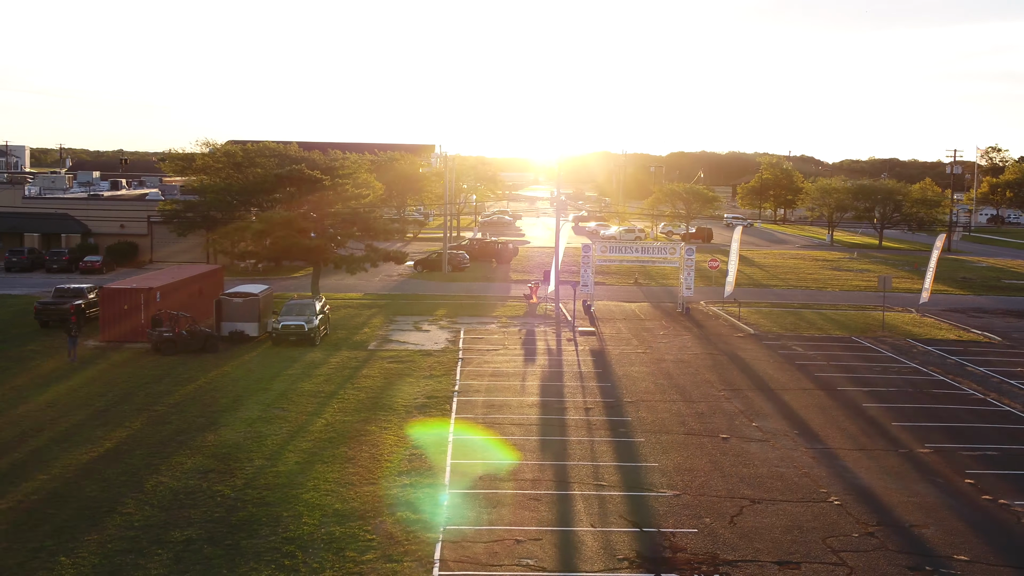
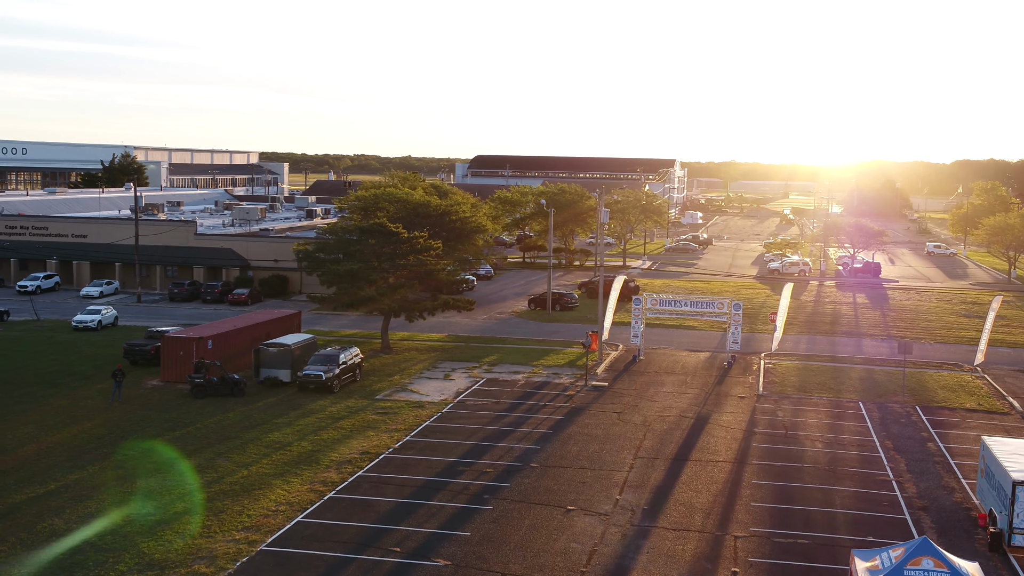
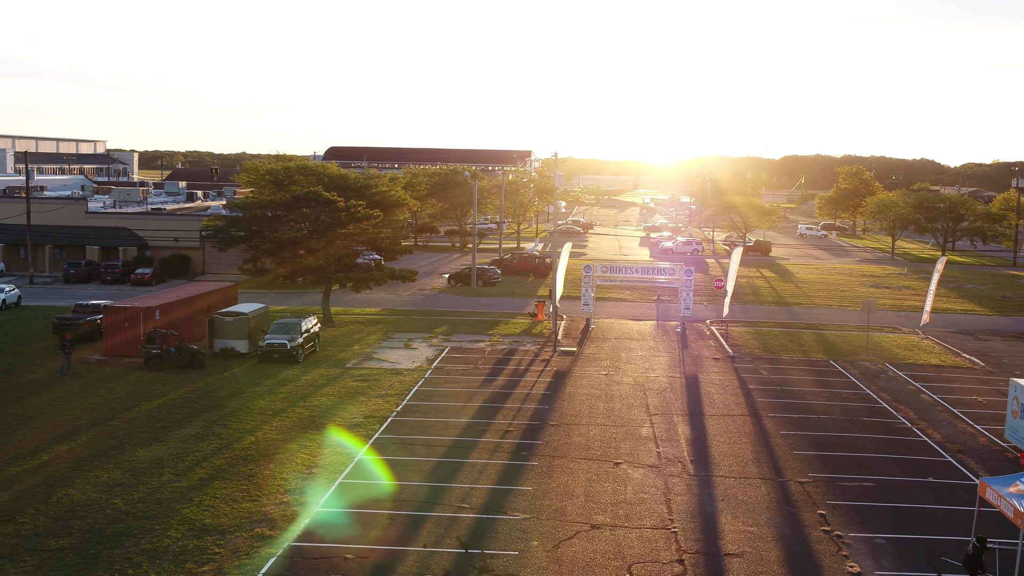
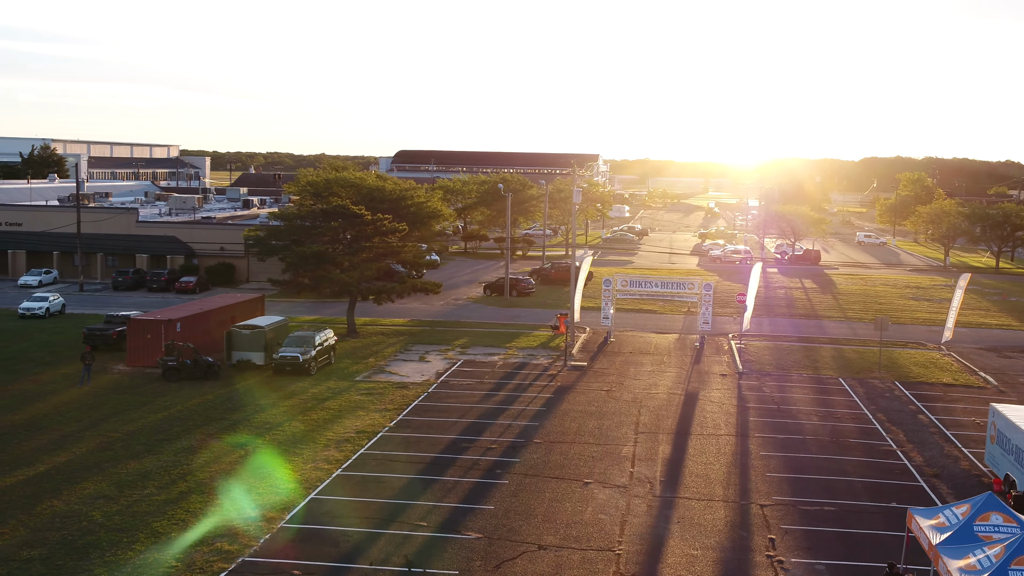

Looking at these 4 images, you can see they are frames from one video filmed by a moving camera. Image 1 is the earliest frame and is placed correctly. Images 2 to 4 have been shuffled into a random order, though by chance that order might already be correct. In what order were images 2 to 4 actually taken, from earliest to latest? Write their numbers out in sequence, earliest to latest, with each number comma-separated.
3, 4, 2
